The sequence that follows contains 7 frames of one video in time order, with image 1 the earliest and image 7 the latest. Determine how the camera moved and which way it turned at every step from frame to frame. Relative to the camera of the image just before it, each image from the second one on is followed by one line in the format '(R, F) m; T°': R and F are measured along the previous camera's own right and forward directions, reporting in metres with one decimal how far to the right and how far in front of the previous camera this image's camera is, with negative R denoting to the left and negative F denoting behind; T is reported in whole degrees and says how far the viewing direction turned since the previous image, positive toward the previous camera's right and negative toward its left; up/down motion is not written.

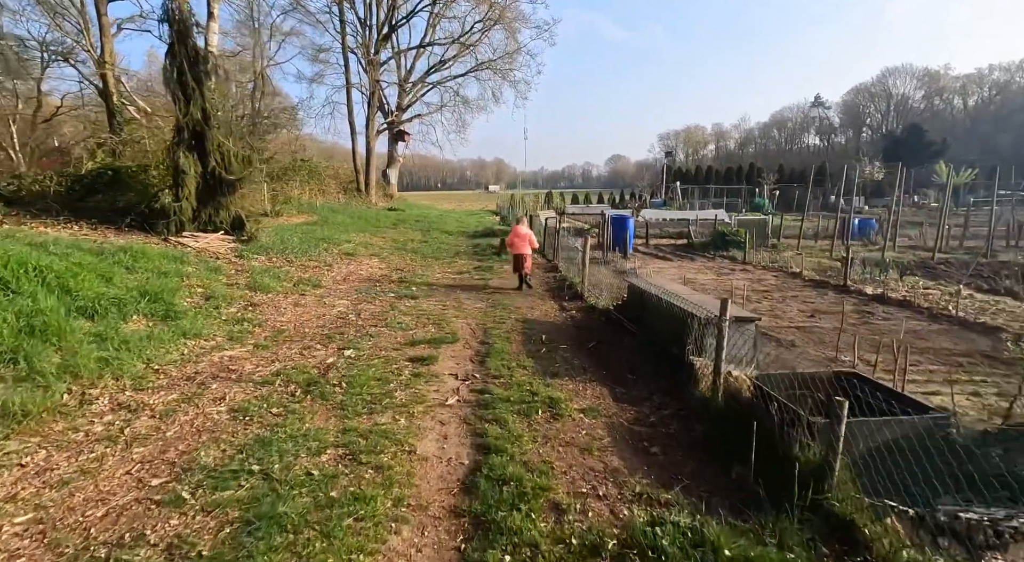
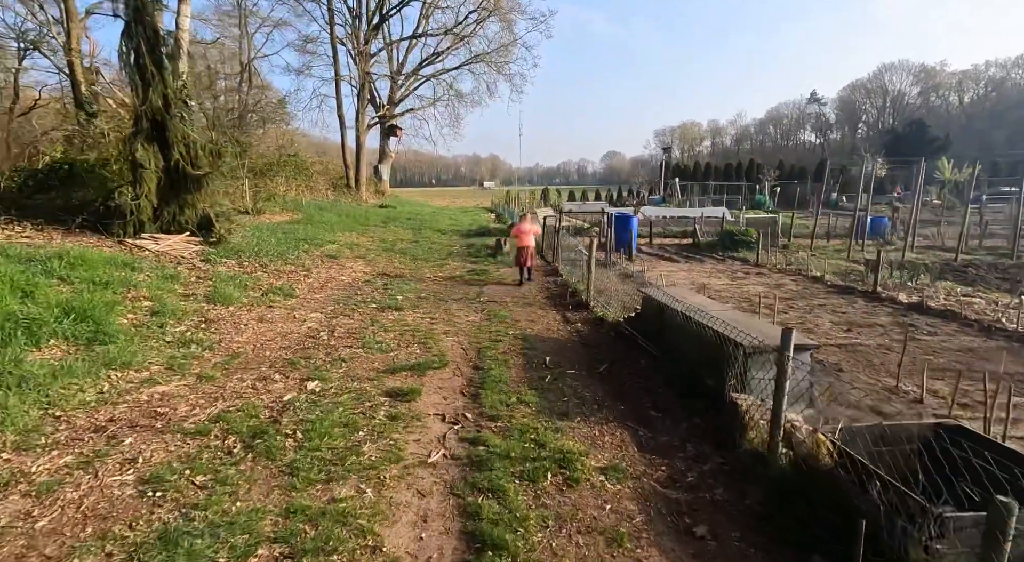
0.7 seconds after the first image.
(0.0, +1.0) m; 0°
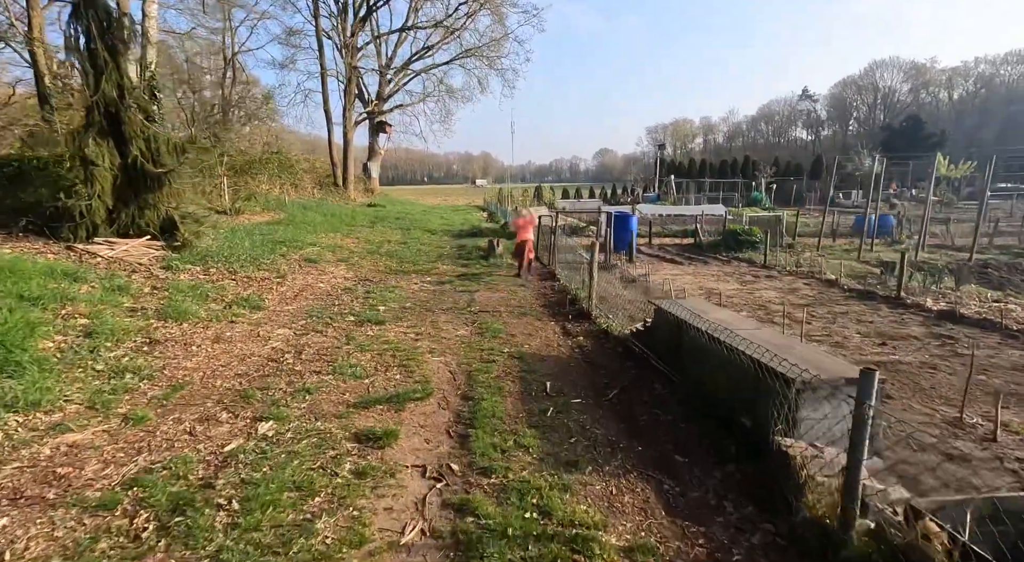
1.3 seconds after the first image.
(0.0, +0.8) m; +1°
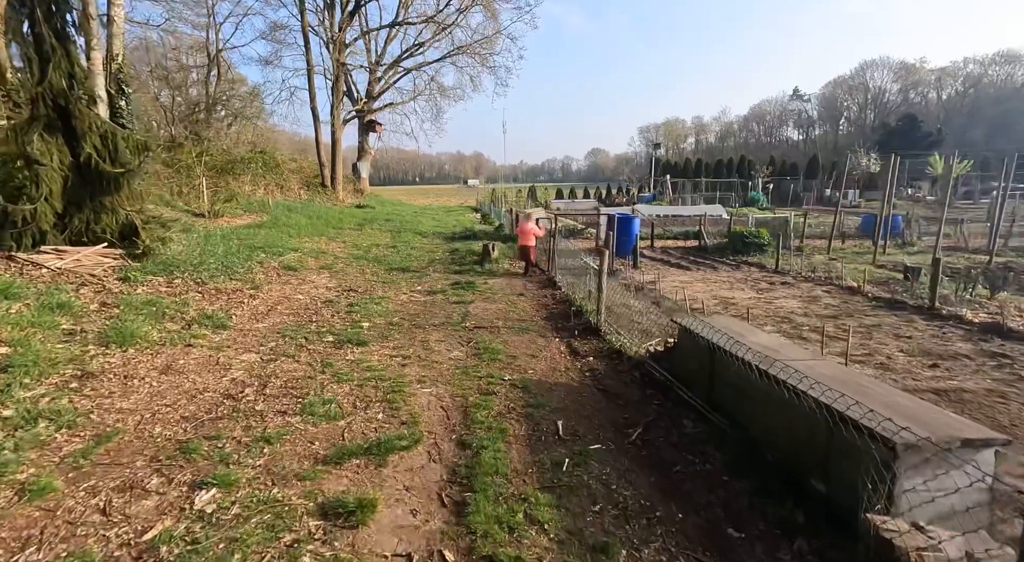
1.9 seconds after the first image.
(-0.1, +0.8) m; +1°
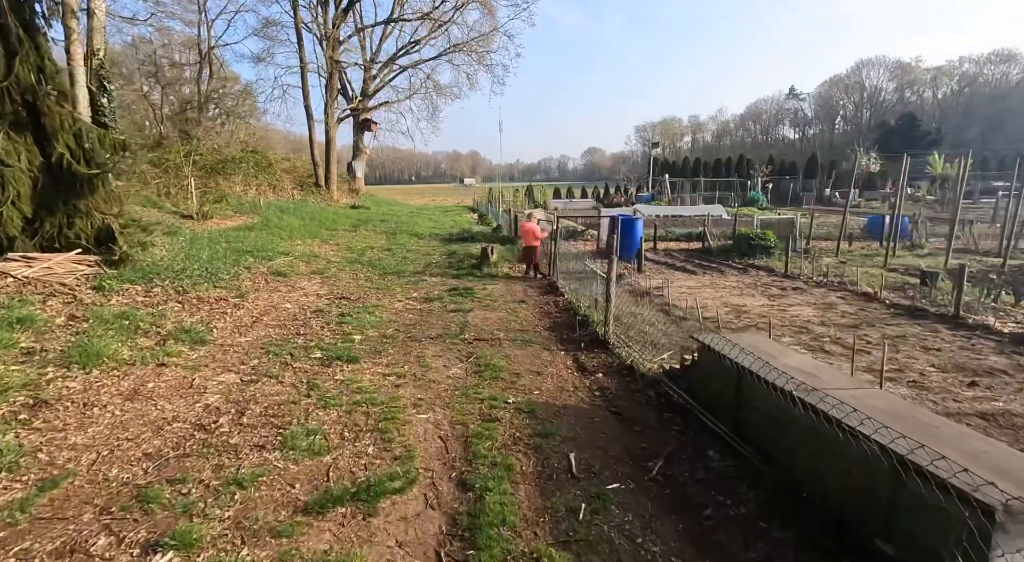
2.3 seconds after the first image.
(-0.1, +0.5) m; 0°
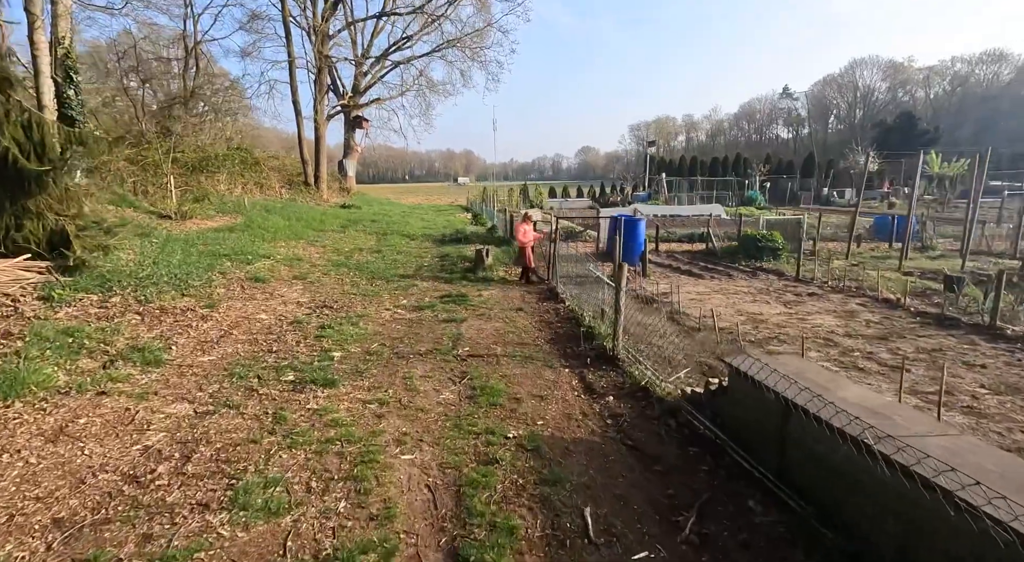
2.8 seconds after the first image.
(0.0, +0.7) m; +1°
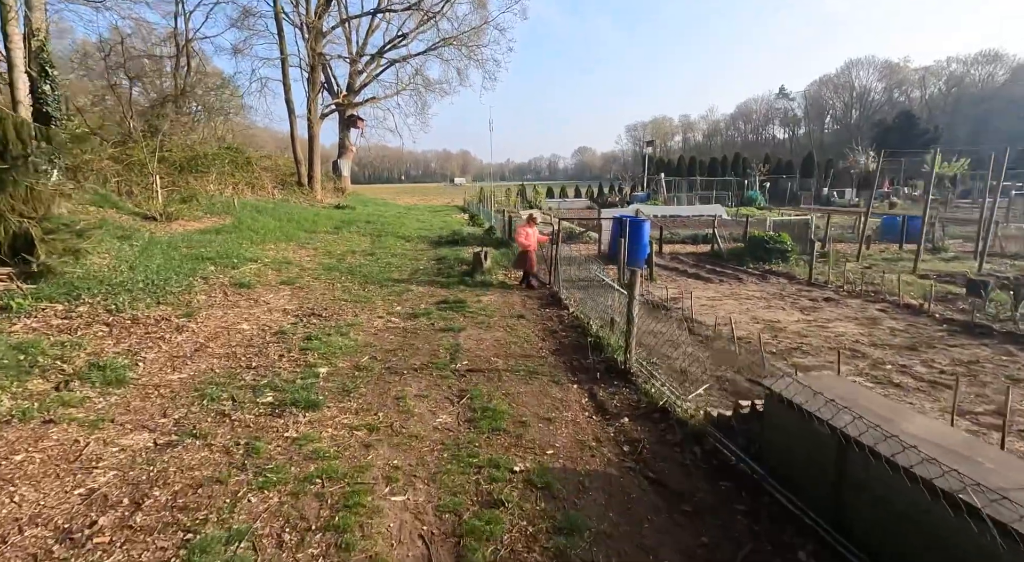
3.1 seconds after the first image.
(-0.1, +0.5) m; 0°
